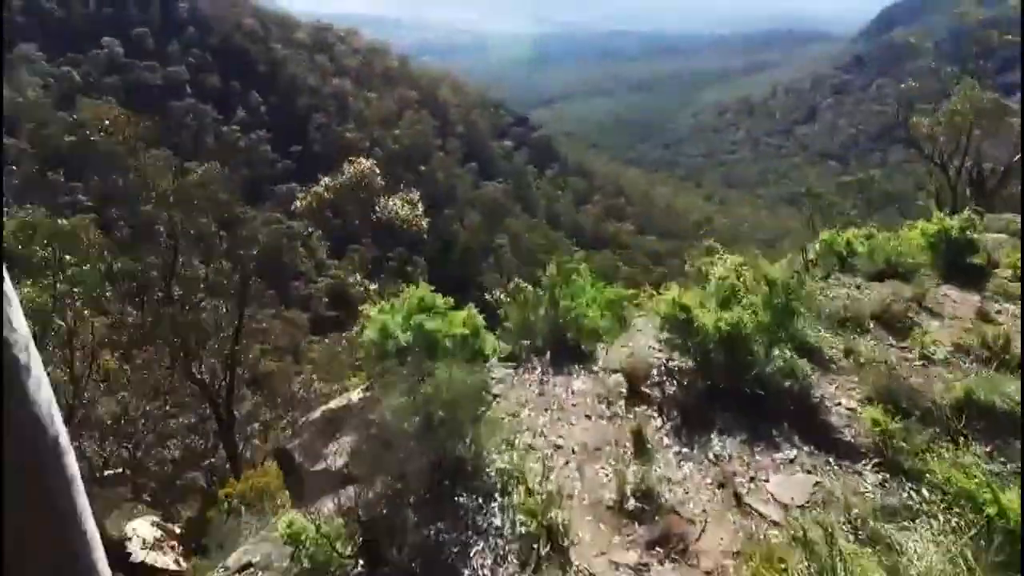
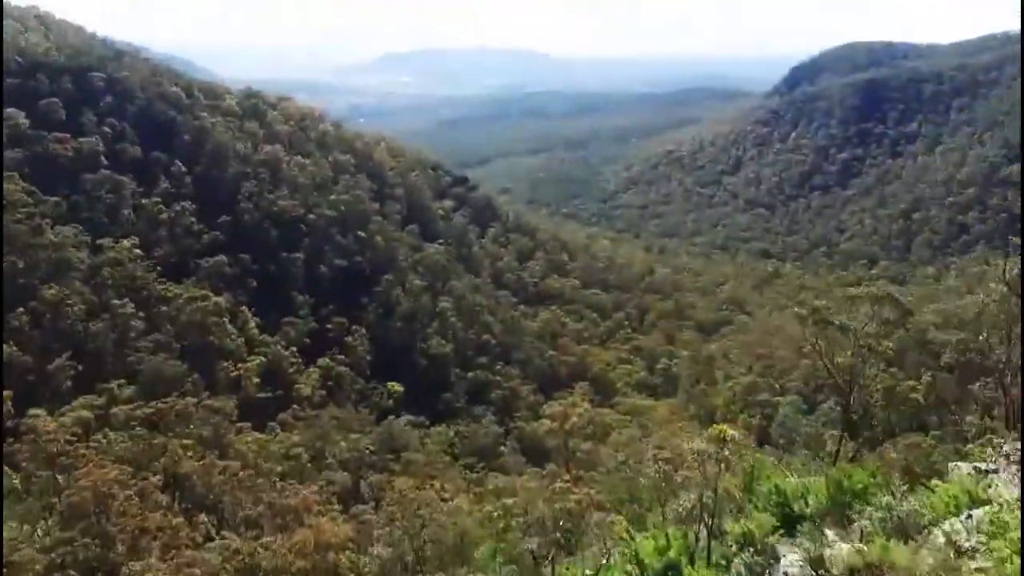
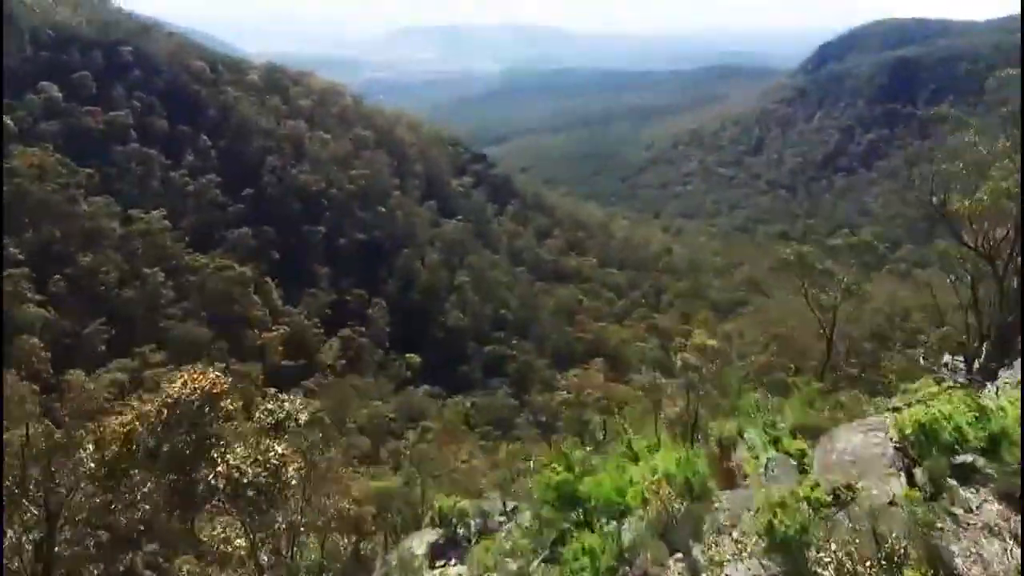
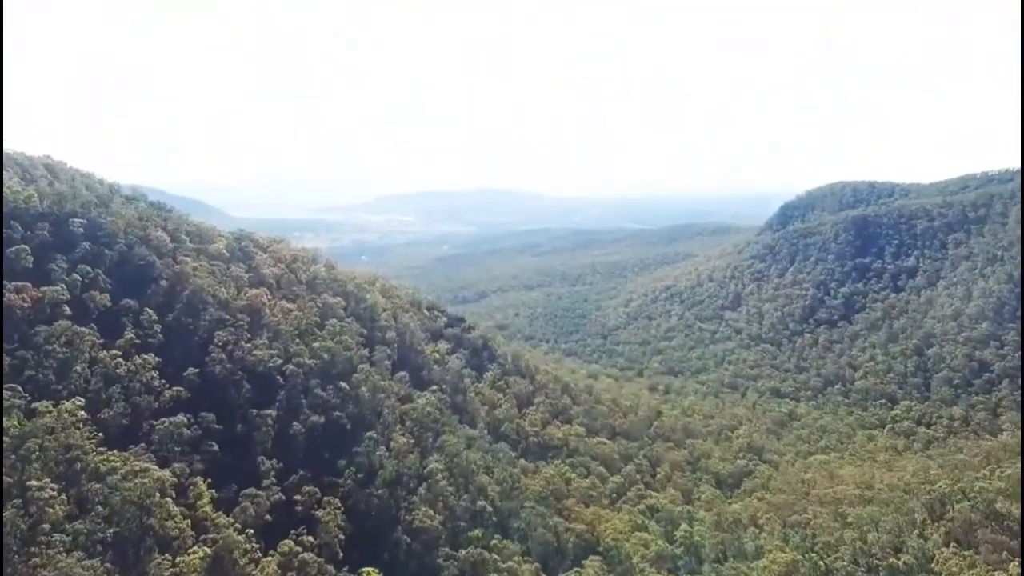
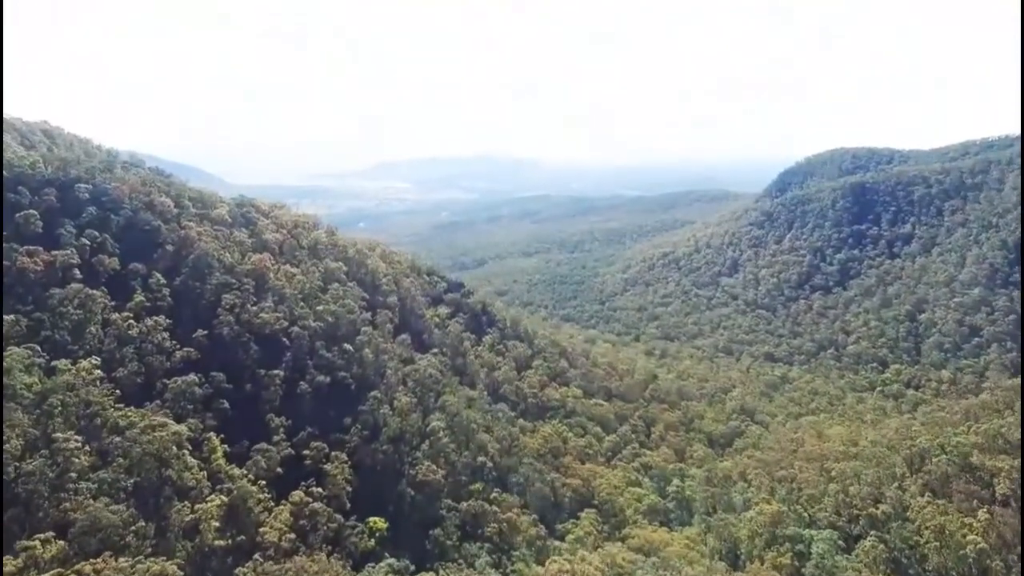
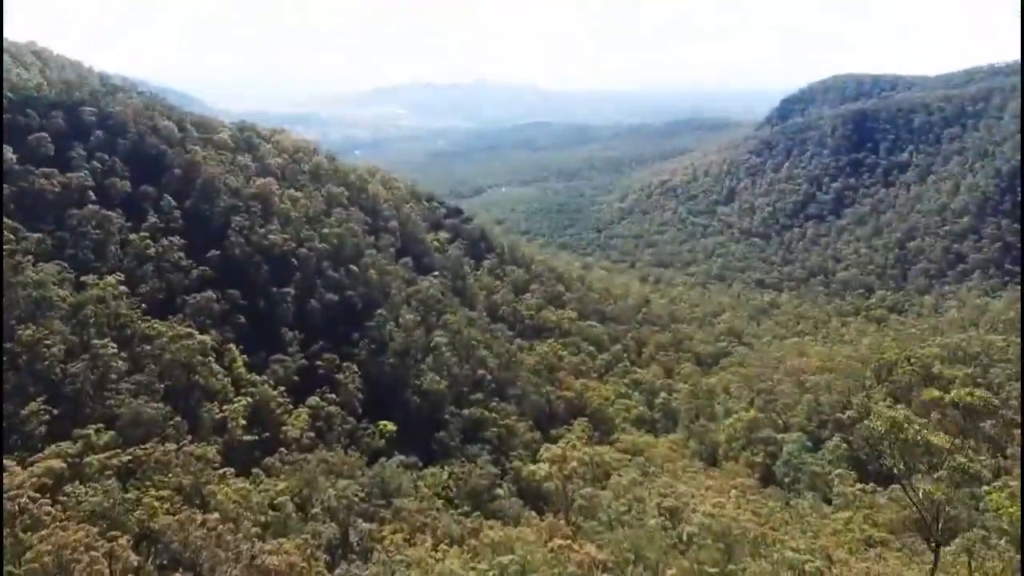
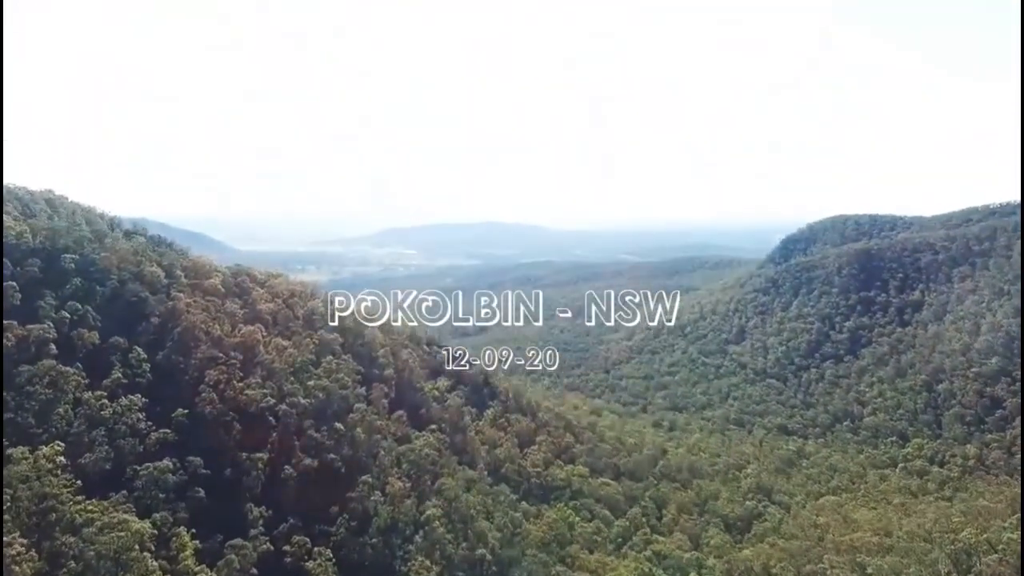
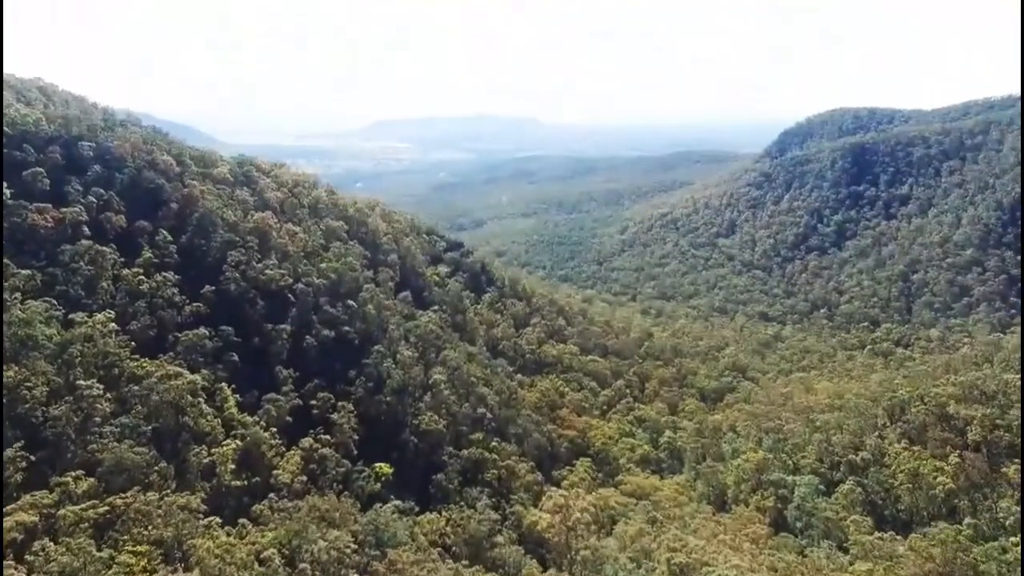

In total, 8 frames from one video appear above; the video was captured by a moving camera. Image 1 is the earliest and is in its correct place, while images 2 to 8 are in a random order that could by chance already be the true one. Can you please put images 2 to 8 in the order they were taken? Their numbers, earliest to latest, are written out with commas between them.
3, 2, 6, 8, 5, 4, 7
